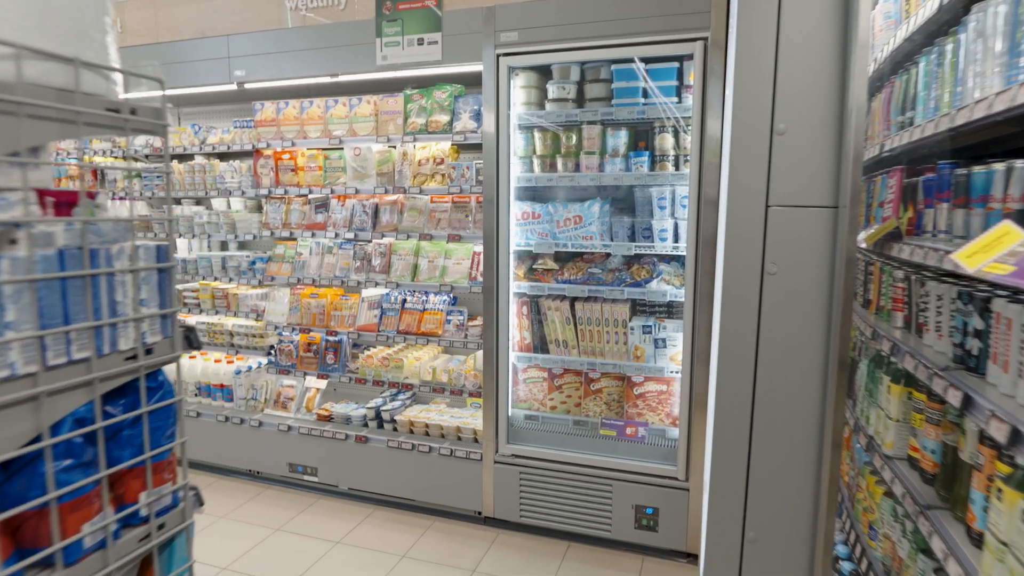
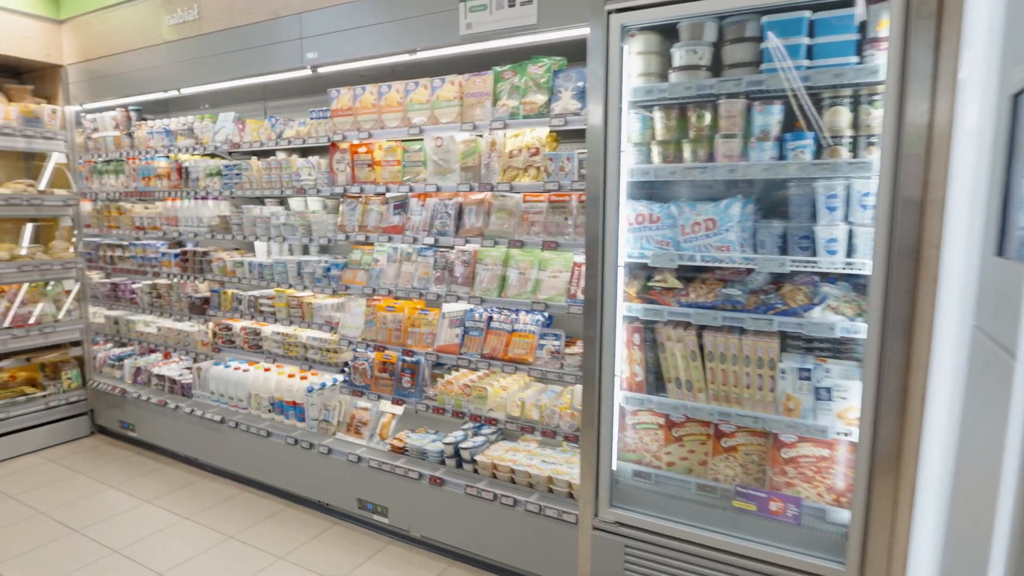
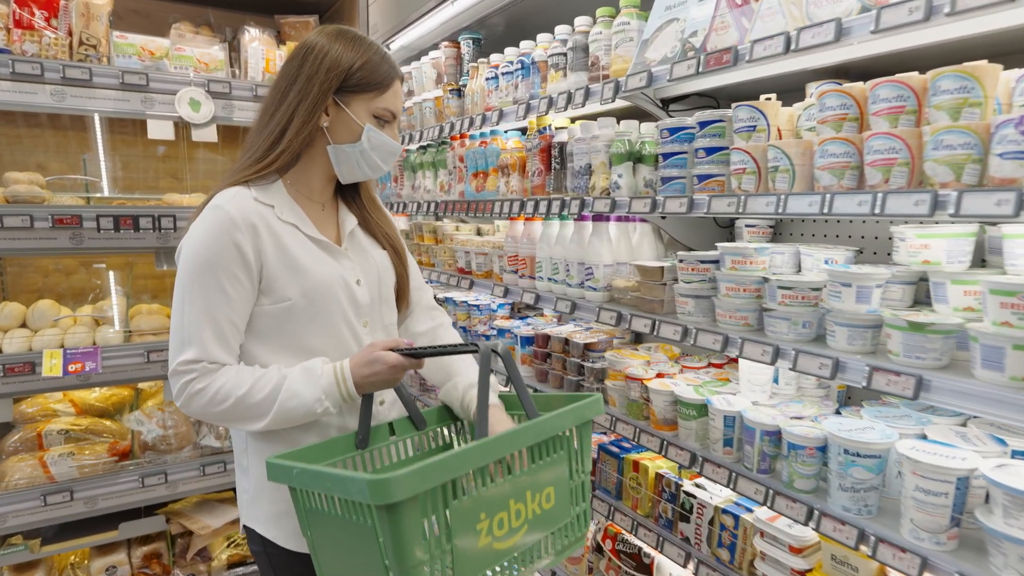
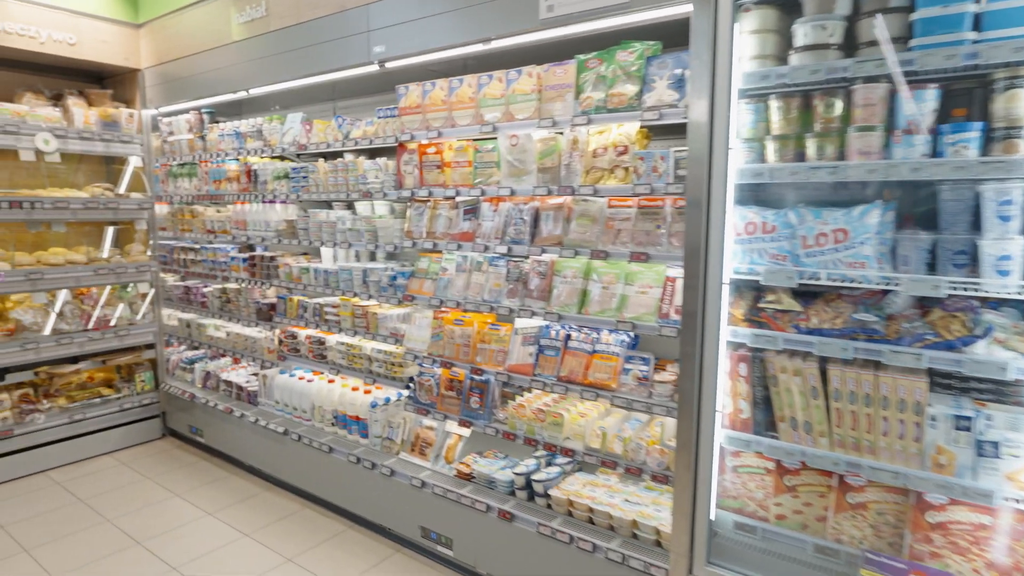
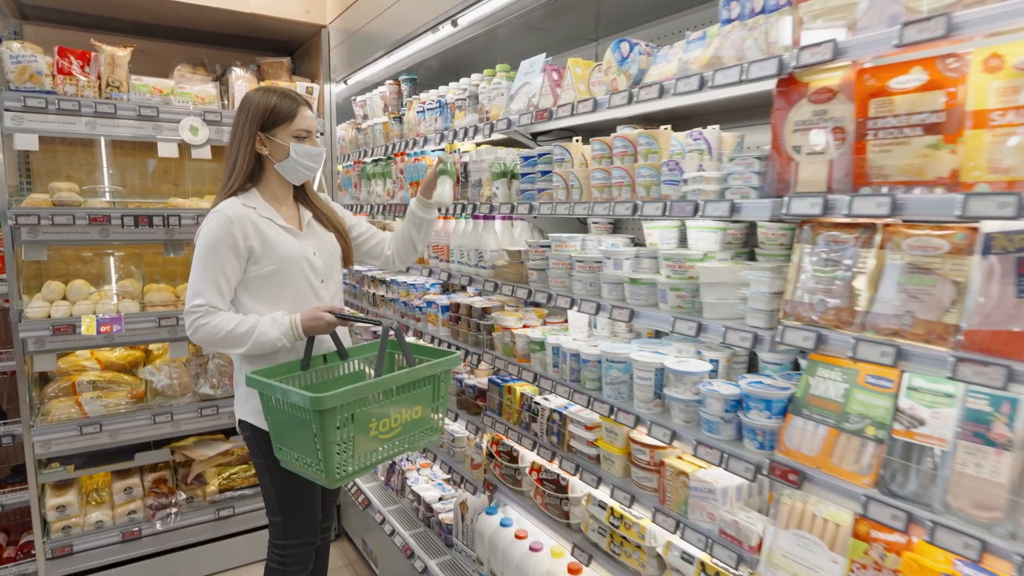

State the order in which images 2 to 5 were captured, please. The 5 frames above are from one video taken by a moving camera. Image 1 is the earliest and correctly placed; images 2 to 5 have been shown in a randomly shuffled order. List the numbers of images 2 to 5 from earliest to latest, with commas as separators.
2, 4, 5, 3
